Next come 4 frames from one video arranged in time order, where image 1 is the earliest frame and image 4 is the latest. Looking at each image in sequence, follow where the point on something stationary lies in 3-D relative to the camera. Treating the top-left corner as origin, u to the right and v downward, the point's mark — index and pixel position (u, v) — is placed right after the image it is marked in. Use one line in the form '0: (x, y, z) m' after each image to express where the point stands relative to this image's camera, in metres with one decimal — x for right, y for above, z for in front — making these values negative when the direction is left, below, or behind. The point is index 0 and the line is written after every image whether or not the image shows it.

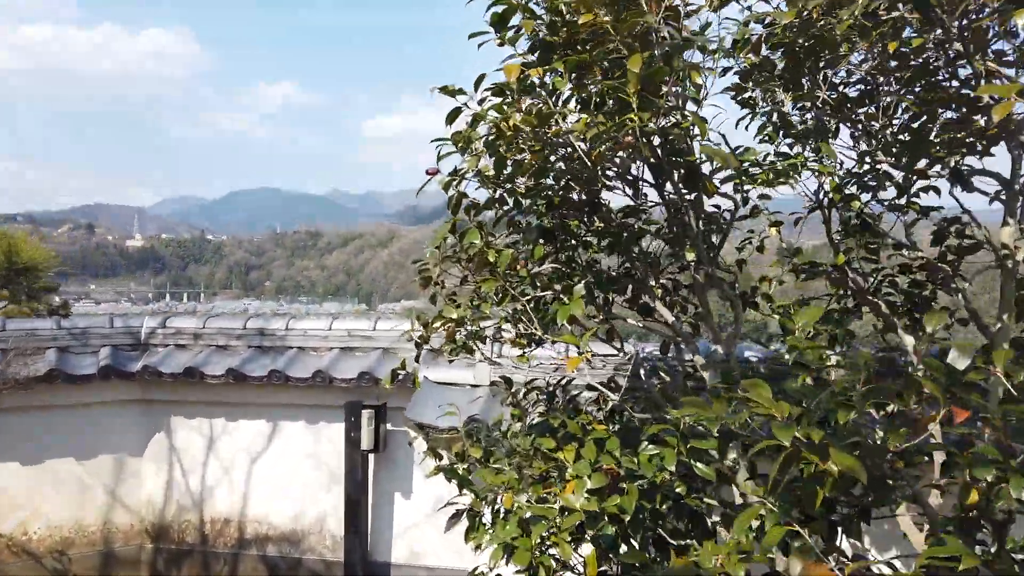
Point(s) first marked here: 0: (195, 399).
0: (-2.5, -0.9, +5.9) m
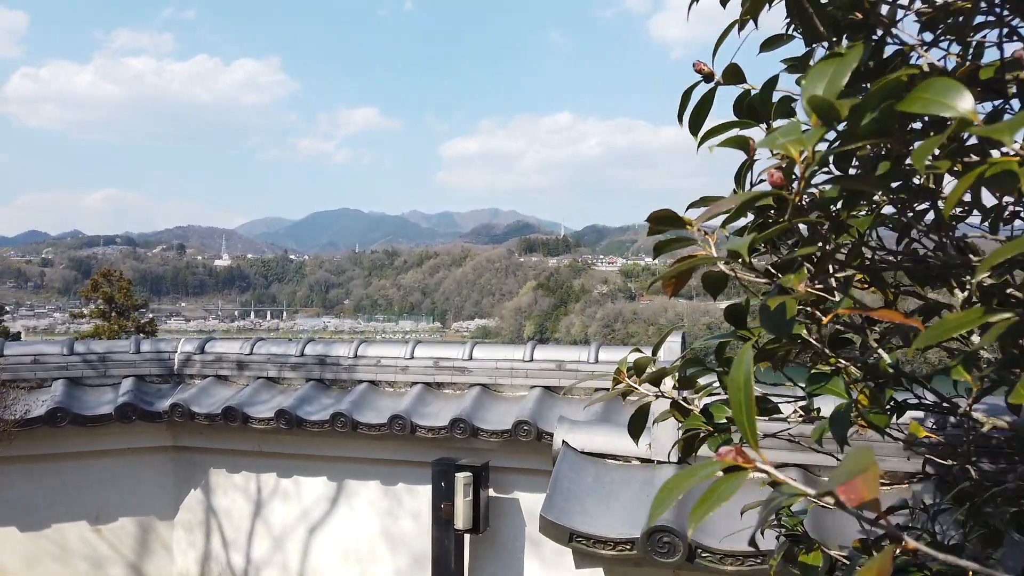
0: (-1.6, -1.0, +4.5) m
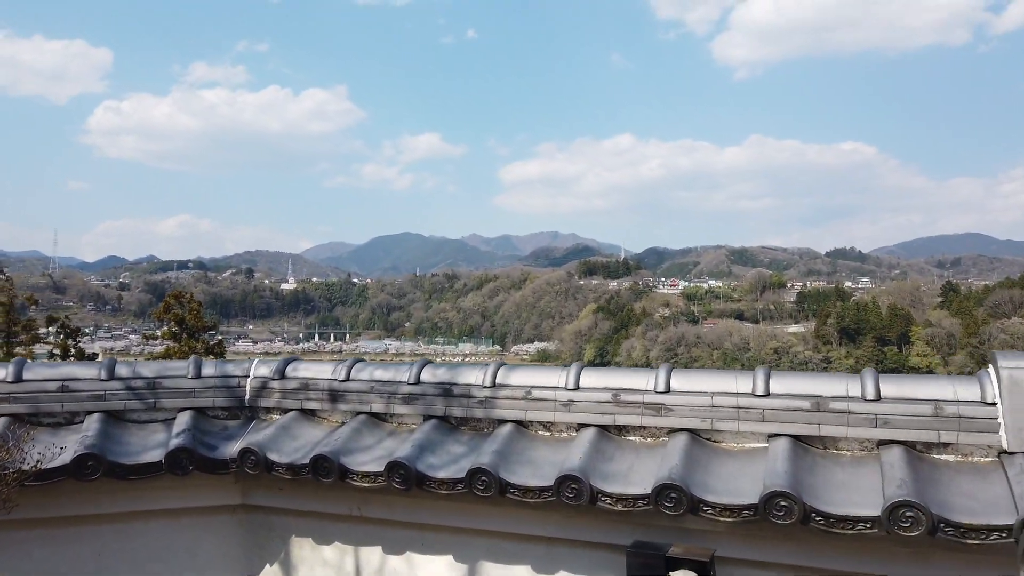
0: (-0.8, -1.0, +3.2) m
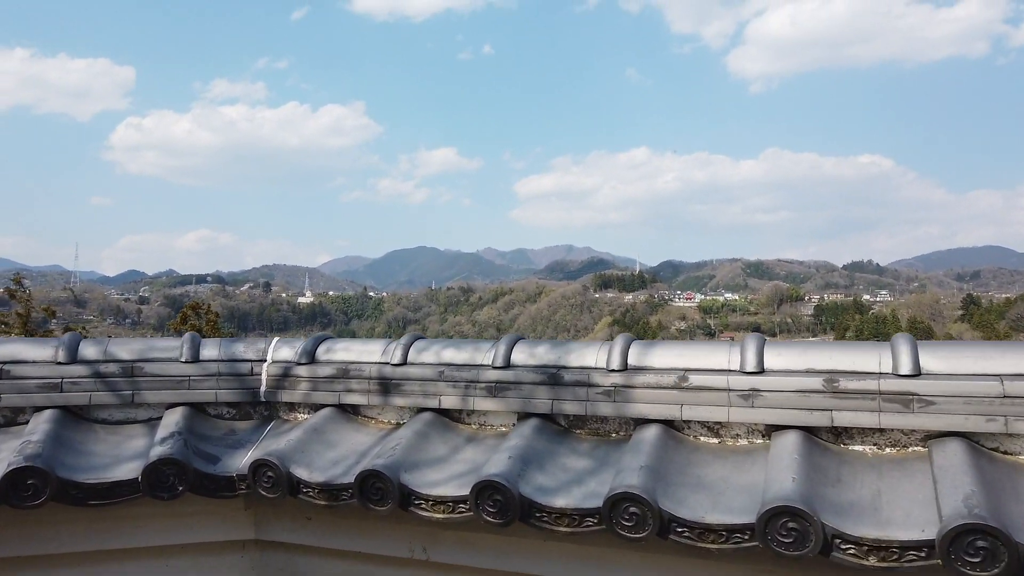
0: (-0.5, -0.8, +2.4) m
